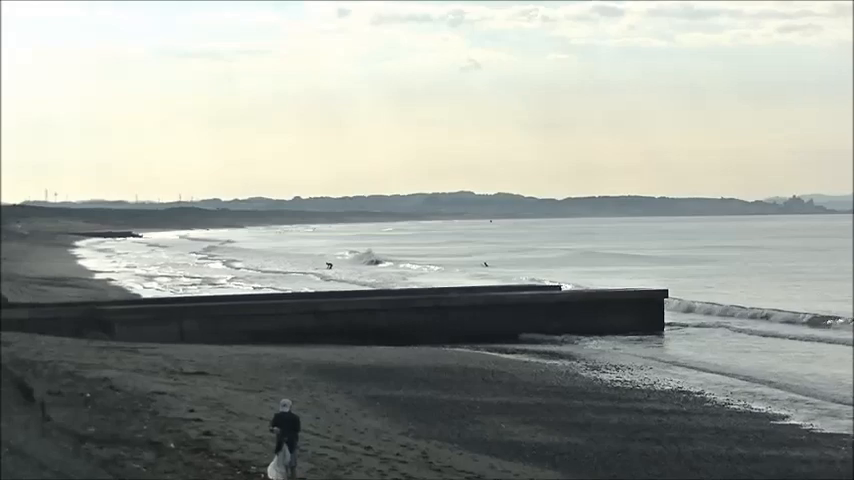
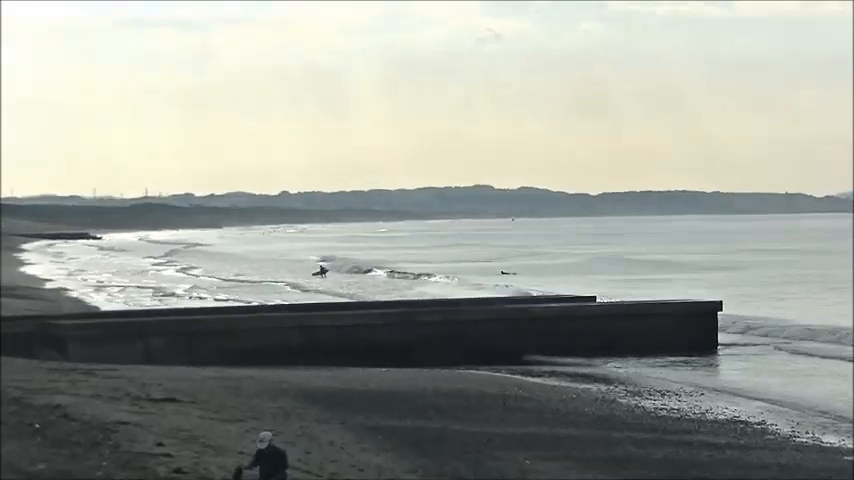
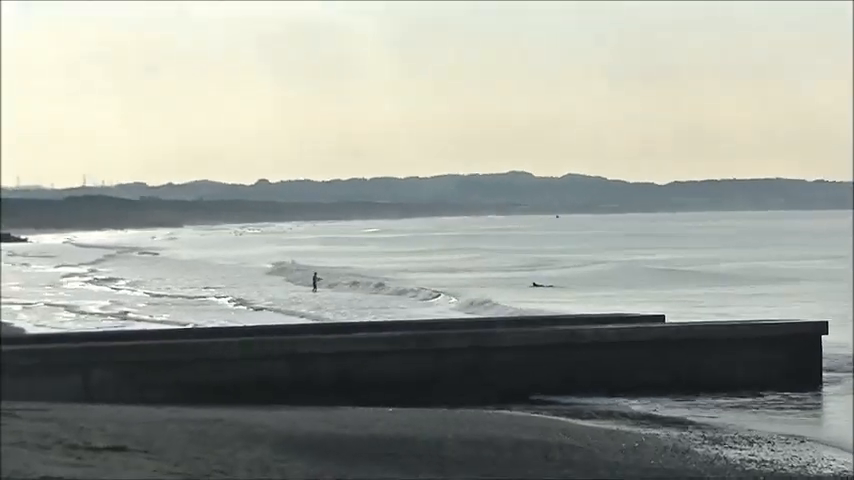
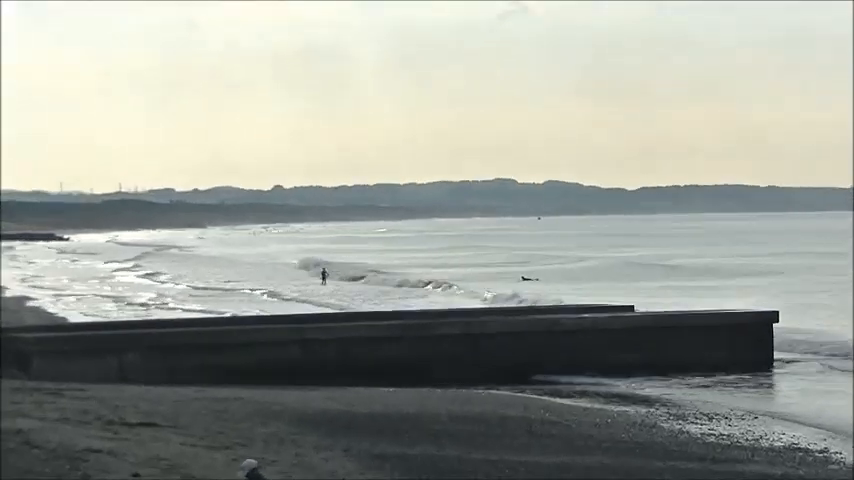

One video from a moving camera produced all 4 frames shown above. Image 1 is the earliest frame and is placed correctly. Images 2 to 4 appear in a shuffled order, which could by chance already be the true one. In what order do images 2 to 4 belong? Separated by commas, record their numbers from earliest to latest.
2, 4, 3
